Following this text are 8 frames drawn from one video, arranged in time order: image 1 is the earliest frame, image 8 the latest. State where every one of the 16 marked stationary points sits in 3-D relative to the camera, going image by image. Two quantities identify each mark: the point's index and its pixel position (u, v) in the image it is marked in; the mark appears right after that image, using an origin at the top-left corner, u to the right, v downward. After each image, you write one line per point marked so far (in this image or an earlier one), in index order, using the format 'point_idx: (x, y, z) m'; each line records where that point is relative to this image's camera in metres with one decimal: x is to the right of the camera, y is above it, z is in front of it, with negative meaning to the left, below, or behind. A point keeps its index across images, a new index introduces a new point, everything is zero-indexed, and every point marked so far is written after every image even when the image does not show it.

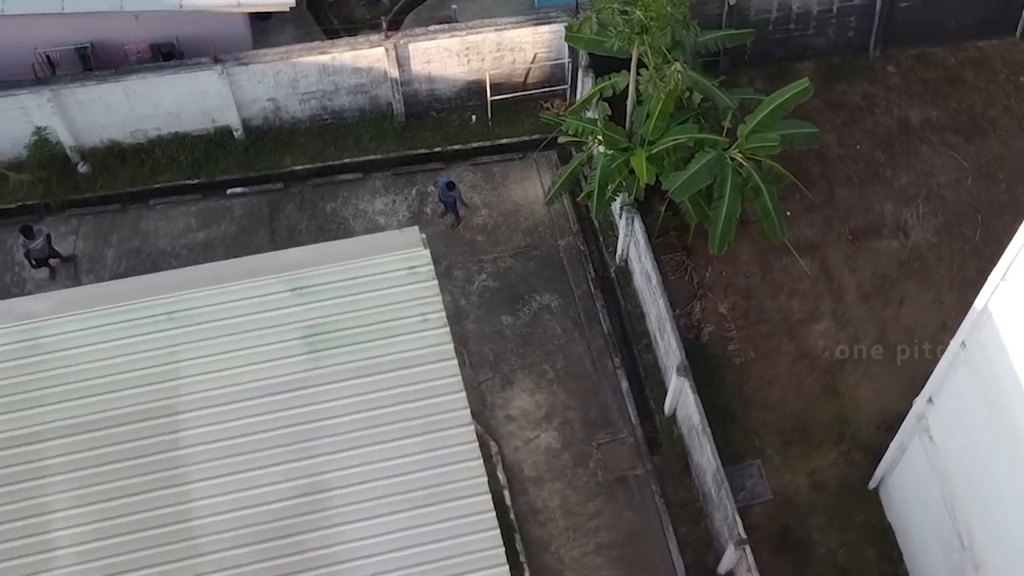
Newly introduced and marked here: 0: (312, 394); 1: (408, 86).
0: (-1.3, -0.7, +8.9) m
1: (-1.2, +2.3, +16.5) m
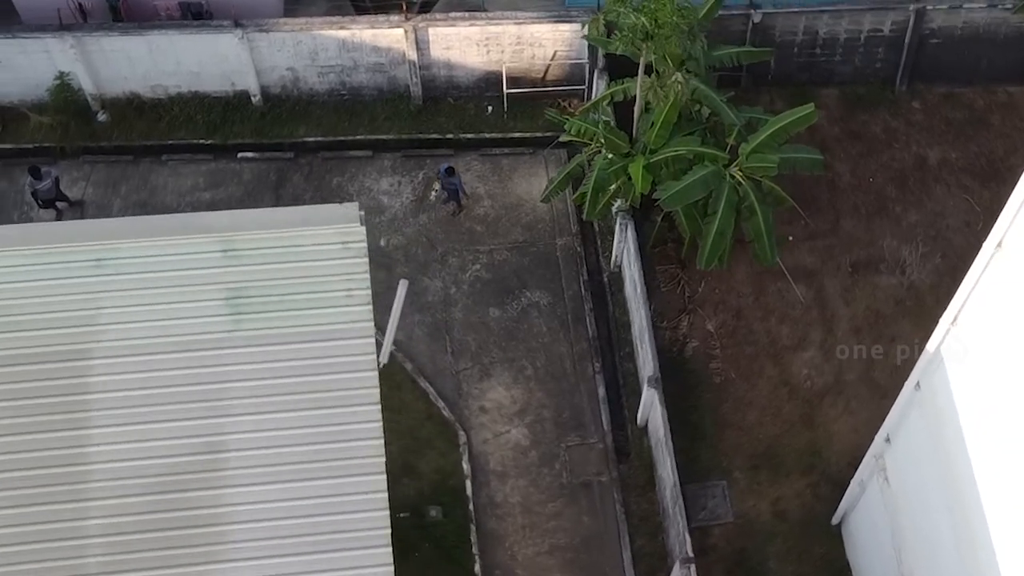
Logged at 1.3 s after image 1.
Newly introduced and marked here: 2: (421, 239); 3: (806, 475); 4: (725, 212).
0: (-1.8, -0.4, +9.0) m
1: (-1.0, +2.5, +16.6) m
2: (-1.0, +0.6, +16.3) m
3: (+3.0, -1.9, +14.6) m
4: (+2.1, +0.8, +14.3) m
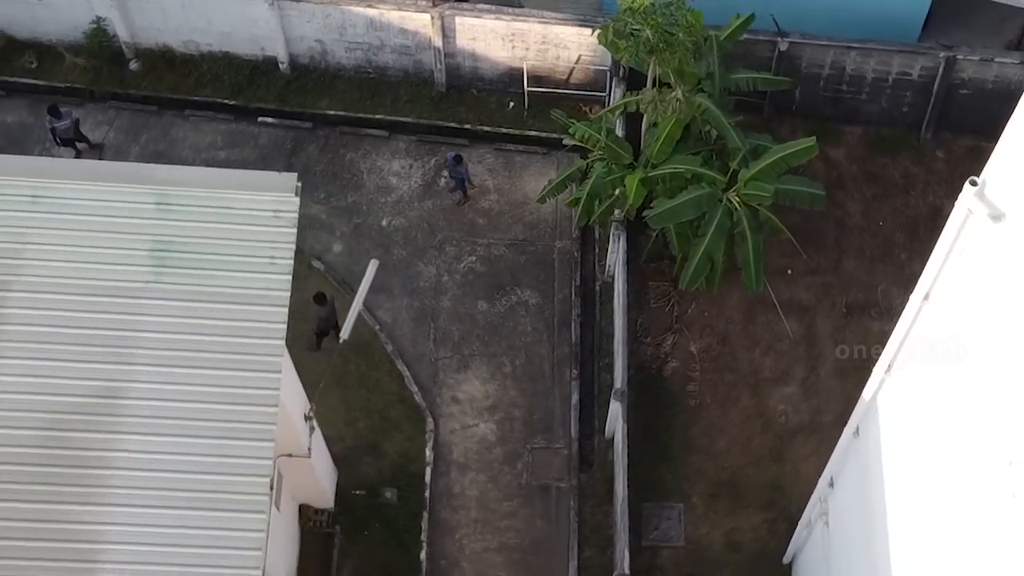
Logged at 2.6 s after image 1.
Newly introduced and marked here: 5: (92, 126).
0: (-2.4, -0.1, +9.1) m
1: (-0.7, +2.7, +16.7) m
2: (-1.0, +0.7, +16.4) m
3: (+2.6, -2.3, +14.5) m
4: (+2.0, +0.5, +14.2) m
5: (-5.0, +1.9, +17.0) m
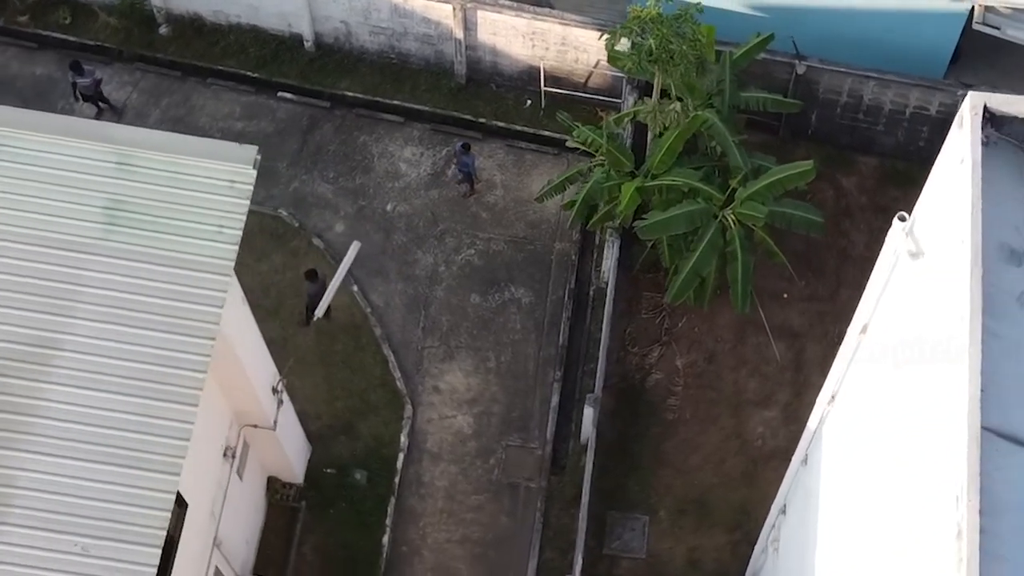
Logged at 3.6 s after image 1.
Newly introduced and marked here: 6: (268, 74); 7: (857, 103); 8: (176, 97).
0: (-2.8, +0.2, +9.3) m
1: (-0.5, +2.8, +16.8) m
2: (-1.0, +0.9, +16.5) m
3: (+2.2, -2.5, +14.4) m
4: (+1.9, +0.4, +14.2) m
5: (-4.8, +2.4, +17.3) m
6: (-3.0, +2.6, +17.4) m
7: (+3.9, +2.1, +15.9) m
8: (-4.1, +2.3, +17.2) m
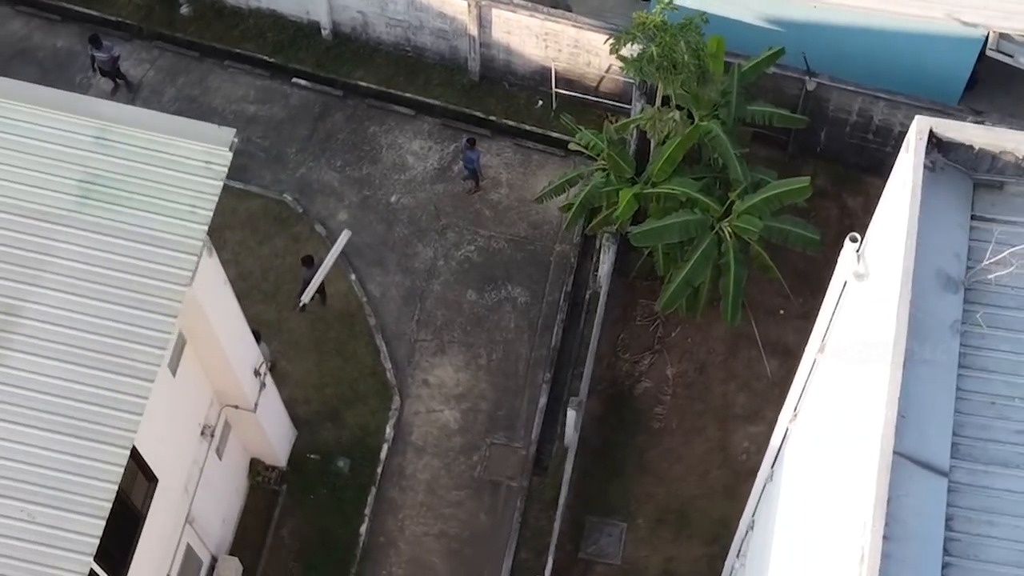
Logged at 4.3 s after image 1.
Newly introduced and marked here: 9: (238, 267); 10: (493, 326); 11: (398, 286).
0: (-3.0, +0.4, +9.4) m
1: (-0.3, +2.8, +16.8) m
2: (-1.0, +0.9, +16.5) m
3: (+2.0, -2.6, +14.4) m
4: (+1.8, +0.3, +14.1) m
5: (-4.6, +2.8, +17.5) m
6: (-2.8, +2.8, +17.5) m
7: (+3.9, +1.8, +15.8) m
8: (-3.9, +2.6, +17.4) m
9: (-3.1, +0.2, +16.1) m
10: (-0.2, -0.4, +15.8) m
11: (-1.3, 0.0, +16.0) m
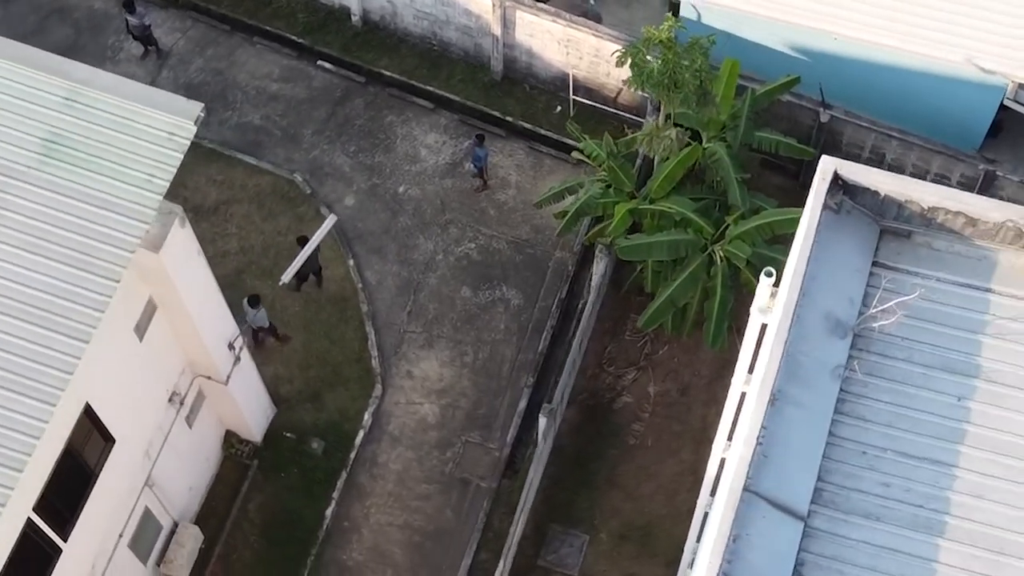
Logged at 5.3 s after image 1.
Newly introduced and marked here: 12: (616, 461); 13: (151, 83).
0: (-3.4, +0.7, +9.6) m
1: (0.0, +2.8, +16.8) m
2: (-0.9, +1.0, +16.6) m
3: (+1.5, -2.8, +14.3) m
4: (+1.7, +0.1, +14.1) m
5: (-4.3, +3.2, +17.7) m
6: (-2.5, +3.1, +17.7) m
7: (+4.0, +1.4, +15.6) m
8: (-3.6, +2.9, +17.6) m
9: (-3.1, +0.5, +16.2) m
10: (-0.3, -0.4, +15.8) m
11: (-1.3, +0.1, +16.1) m
12: (+1.1, -1.8, +14.9) m
13: (-4.4, +2.5, +17.5) m
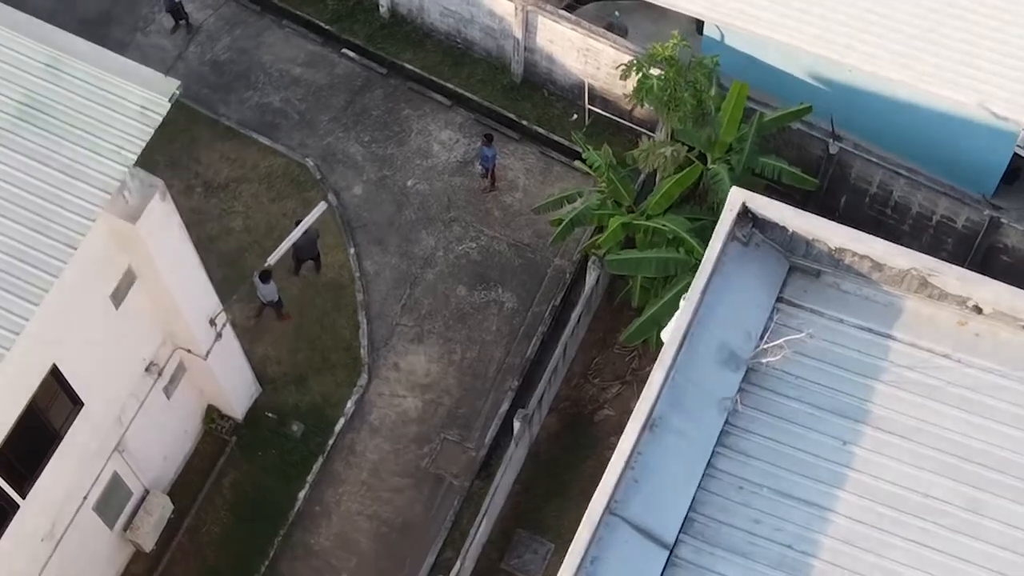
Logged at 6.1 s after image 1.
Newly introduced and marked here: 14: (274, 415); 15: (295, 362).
0: (-3.6, +1.0, +9.8) m
1: (+0.2, +2.8, +16.9) m
2: (-0.8, +1.1, +16.7) m
3: (+1.1, -2.9, +14.3) m
4: (+1.6, -0.1, +14.0) m
5: (-4.0, +3.5, +17.9) m
6: (-2.2, +3.2, +17.8) m
7: (+4.1, +1.0, +15.5) m
8: (-3.3, +3.2, +17.8) m
9: (-3.1, +0.8, +16.4) m
10: (-0.4, -0.4, +15.9) m
11: (-1.4, +0.2, +16.2) m
12: (+0.8, -1.9, +14.9) m
13: (-4.2, +2.9, +17.7) m
14: (-2.6, -1.4, +15.3) m
15: (-2.4, -0.8, +15.6) m
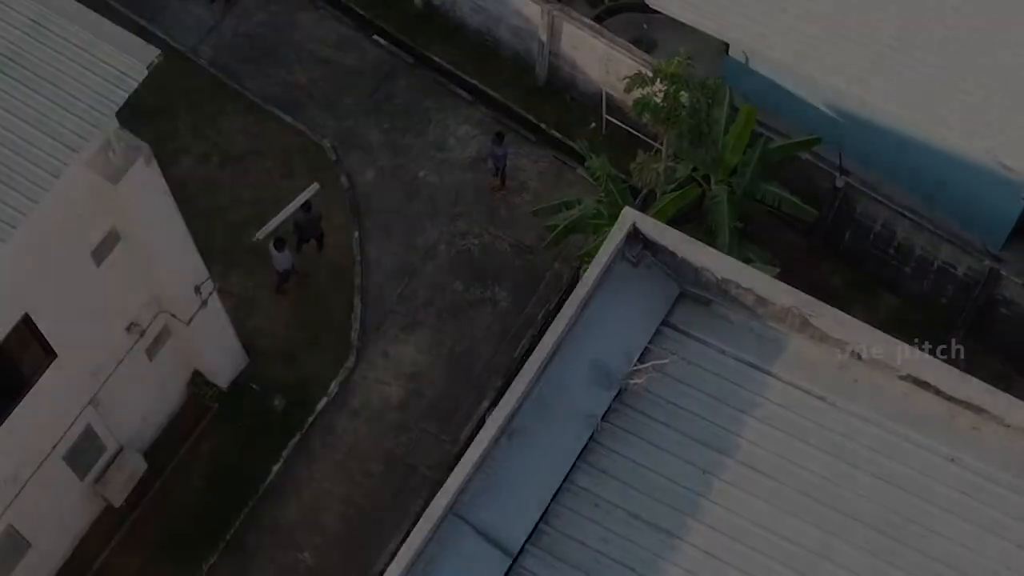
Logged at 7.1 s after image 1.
0: (-3.9, +1.4, +10.1) m
1: (+0.5, +2.7, +16.9) m
2: (-0.7, +1.1, +16.8) m
3: (+0.7, -3.0, +14.3) m
4: (+1.4, -0.3, +14.0) m
5: (-3.5, +3.9, +18.2) m
6: (-1.7, +3.5, +18.0) m
7: (+4.1, +0.5, +15.3) m
8: (-2.9, +3.6, +18.0) m
9: (-3.0, +1.1, +16.7) m
10: (-0.5, -0.4, +16.0) m
11: (-1.4, +0.4, +16.4) m
12: (+0.5, -2.0, +15.0) m
13: (-3.8, +3.3, +18.0) m
14: (-2.8, -1.1, +15.5) m
15: (-2.5, -0.6, +15.8) m
